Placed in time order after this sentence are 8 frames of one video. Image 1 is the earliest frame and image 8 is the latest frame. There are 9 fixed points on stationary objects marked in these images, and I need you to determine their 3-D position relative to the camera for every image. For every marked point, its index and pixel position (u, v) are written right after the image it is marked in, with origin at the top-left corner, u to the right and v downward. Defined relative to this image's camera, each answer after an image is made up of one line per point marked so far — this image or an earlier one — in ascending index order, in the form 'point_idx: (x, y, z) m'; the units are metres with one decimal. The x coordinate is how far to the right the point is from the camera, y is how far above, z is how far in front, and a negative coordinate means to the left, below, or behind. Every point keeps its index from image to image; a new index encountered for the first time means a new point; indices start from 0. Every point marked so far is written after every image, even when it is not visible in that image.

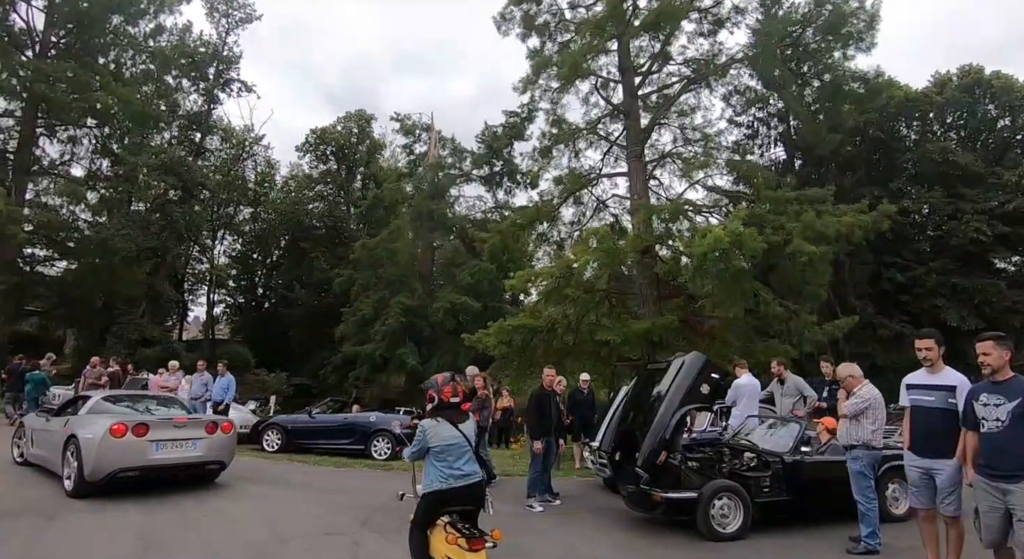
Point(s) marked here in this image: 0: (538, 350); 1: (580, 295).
0: (+0.7, -1.9, +17.6) m
1: (+1.7, -0.4, +16.7) m
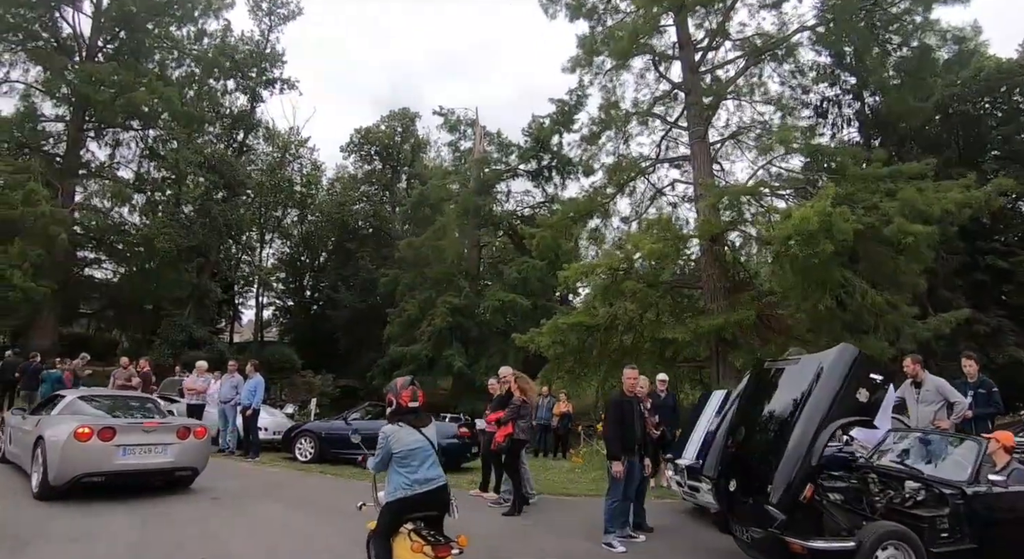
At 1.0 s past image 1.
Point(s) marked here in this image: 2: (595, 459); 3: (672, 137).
0: (+2.1, -1.7, +16.2) m
1: (+3.0, -0.2, +15.2) m
2: (+1.3, -2.7, +9.9) m
3: (+4.7, +4.1, +18.9) m
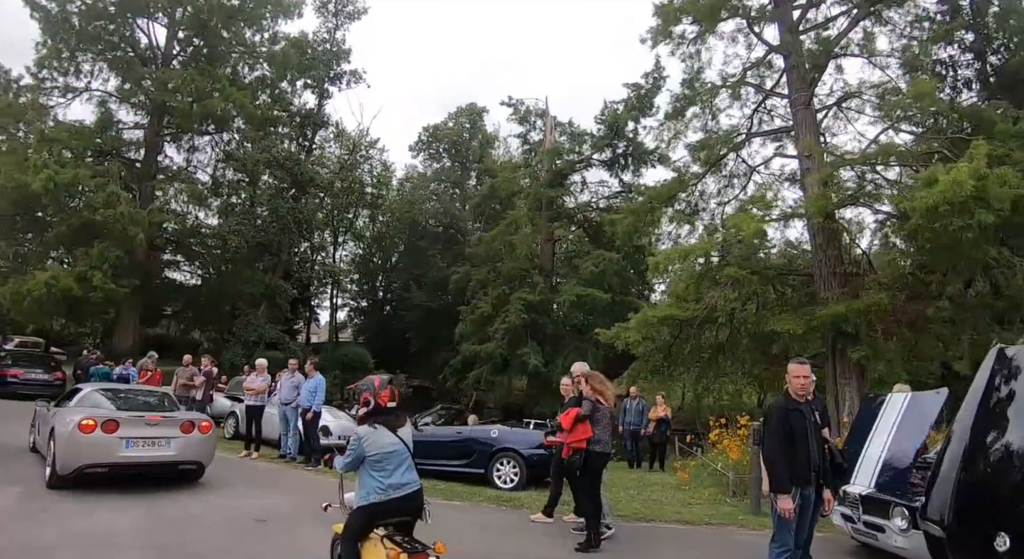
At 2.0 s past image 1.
0: (+3.9, -1.4, +14.5) m
1: (+4.7, +0.1, +13.4) m
2: (+2.5, -2.5, +8.3) m
3: (+6.7, +4.4, +17.0) m
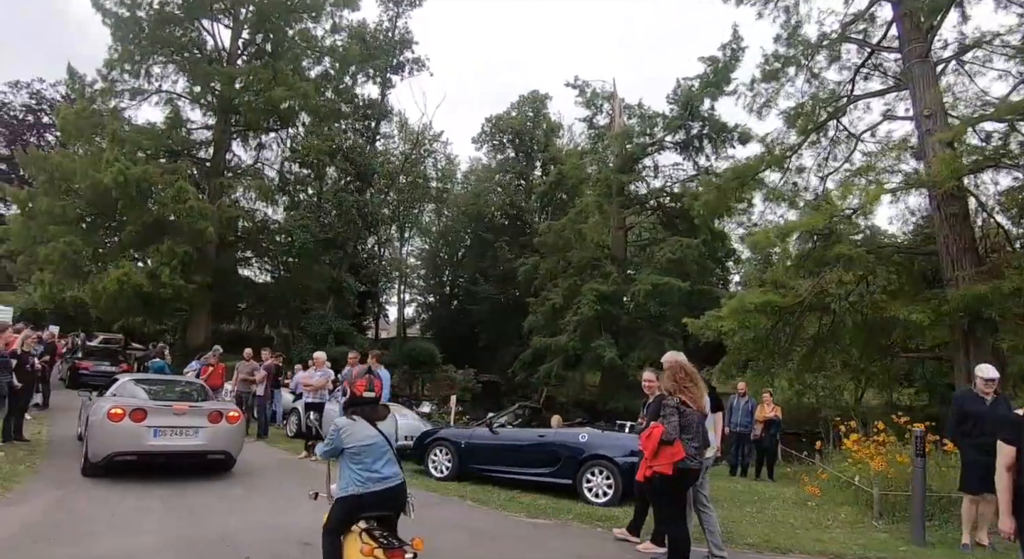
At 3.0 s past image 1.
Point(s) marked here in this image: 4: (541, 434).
0: (+5.5, -1.1, +12.9) m
1: (+6.1, +0.4, +11.8) m
2: (+3.5, -2.2, +6.9) m
3: (+8.4, +4.9, +15.1) m
4: (+0.3, -1.6, +6.9) m
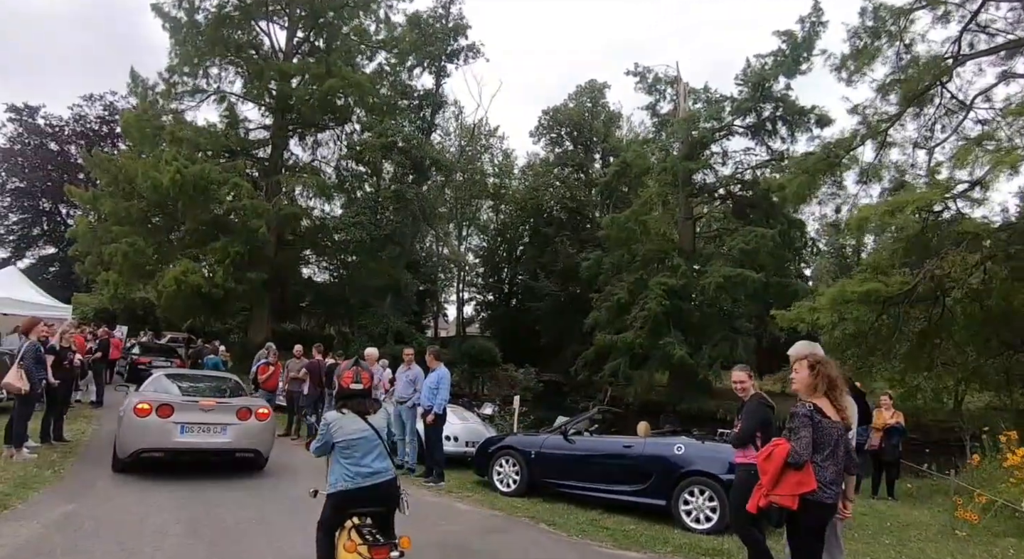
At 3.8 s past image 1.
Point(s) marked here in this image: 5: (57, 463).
0: (+6.7, -0.8, +11.4) m
1: (+7.2, +0.7, +10.2) m
2: (+4.2, -2.0, +5.6) m
3: (+9.7, +5.1, +13.2) m
4: (+1.0, -1.5, +5.8) m
5: (-4.8, -1.9, +6.8) m
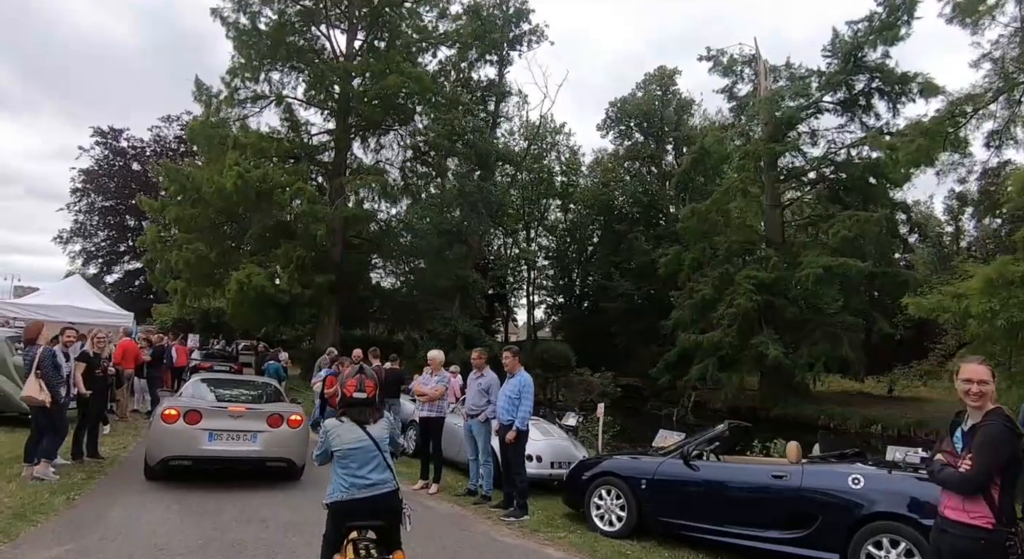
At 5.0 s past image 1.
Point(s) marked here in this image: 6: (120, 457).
0: (+7.9, -0.5, +9.3) m
1: (+8.2, +1.1, +8.0) m
2: (+4.8, -1.7, +3.8) m
3: (+10.9, +5.6, +10.9) m
4: (+1.7, -1.3, +4.3) m
5: (-3.9, -1.9, +5.9) m
6: (-4.4, -2.0, +7.4) m
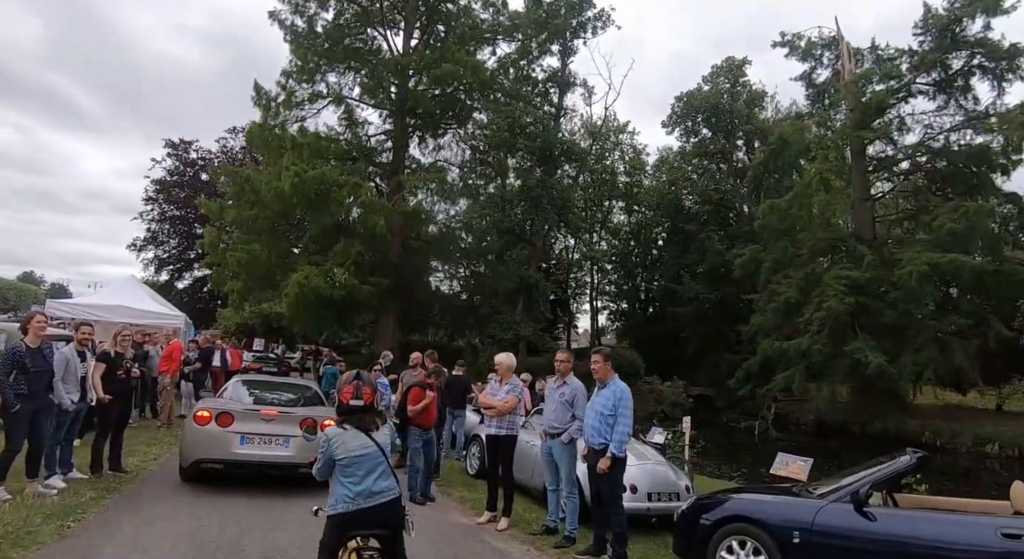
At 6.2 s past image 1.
0: (+8.8, -0.4, +7.3) m
1: (+9.0, +1.2, +6.1) m
2: (+5.3, -1.5, +2.1) m
3: (+12.0, +5.7, +8.7) m
4: (+2.2, -1.1, +3.0) m
5: (-3.3, -1.8, +5.0) m
6: (-3.6, -1.9, +6.6) m
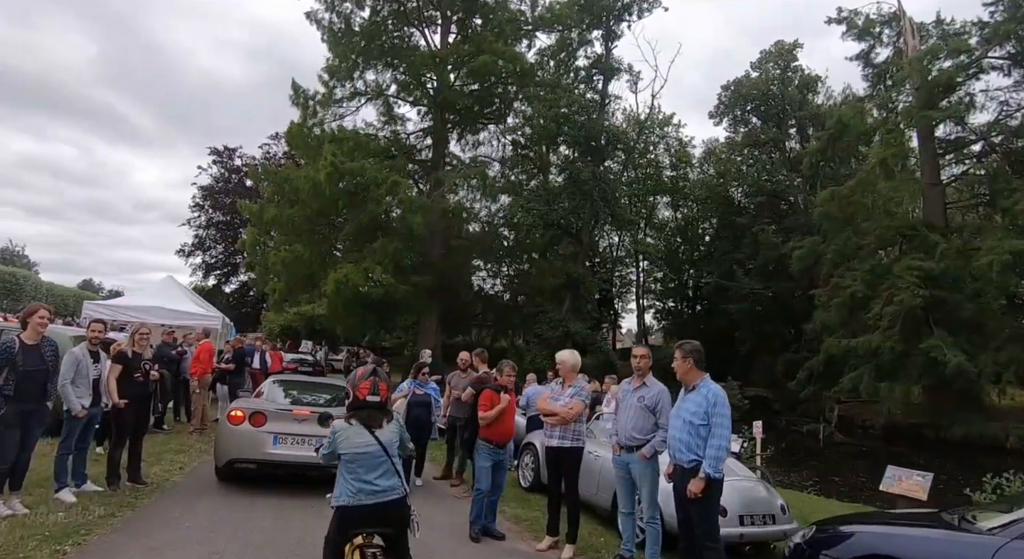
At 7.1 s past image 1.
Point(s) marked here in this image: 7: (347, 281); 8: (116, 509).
0: (+9.4, -0.1, +6.0) m
1: (+9.5, +1.4, +4.7) m
2: (+5.5, -1.4, +1.0) m
3: (+12.5, +6.0, +7.2) m
4: (+2.5, -1.0, +2.0) m
5: (-2.8, -1.7, +4.4) m
6: (-3.1, -1.9, +6.0) m
7: (-4.8, -0.2, +19.2) m
8: (-3.0, -1.8, +4.9) m
